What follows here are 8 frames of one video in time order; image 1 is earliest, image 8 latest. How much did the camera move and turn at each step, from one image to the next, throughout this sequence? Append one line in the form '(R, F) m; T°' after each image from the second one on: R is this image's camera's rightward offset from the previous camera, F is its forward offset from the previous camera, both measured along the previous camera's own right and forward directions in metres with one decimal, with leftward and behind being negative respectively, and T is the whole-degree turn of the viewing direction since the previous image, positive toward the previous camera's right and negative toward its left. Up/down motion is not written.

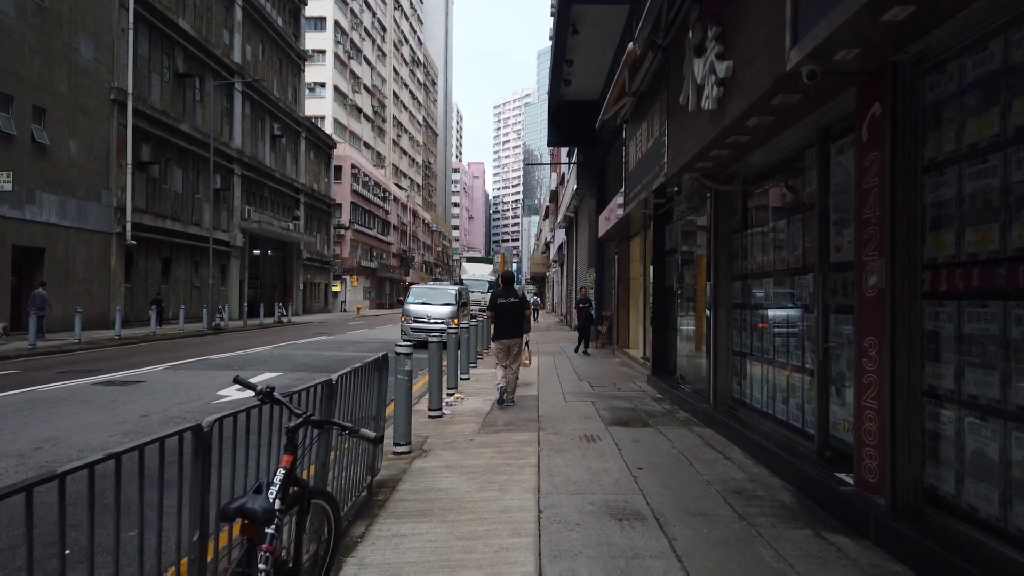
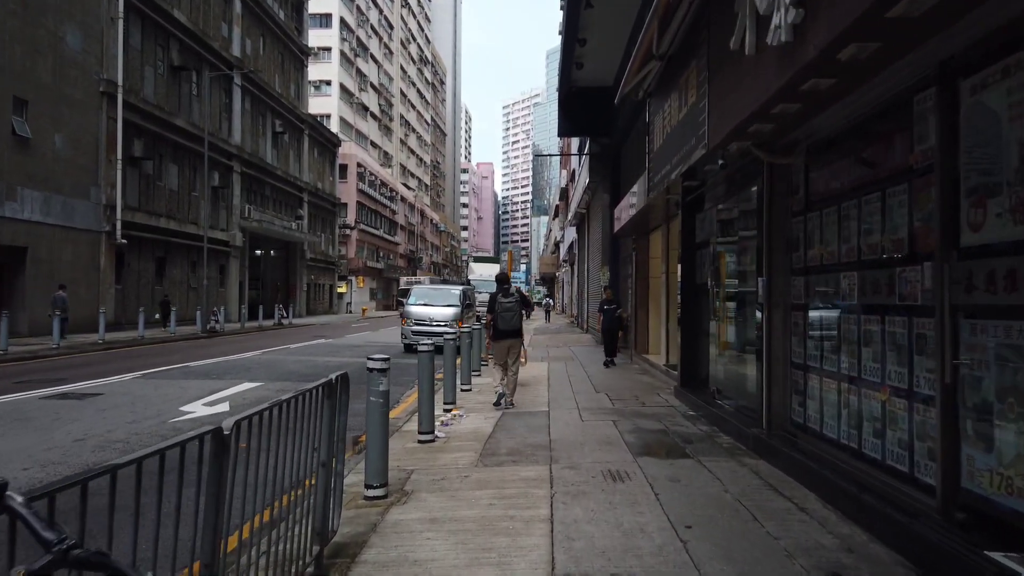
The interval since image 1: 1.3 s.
(0.0, +1.5) m; -1°
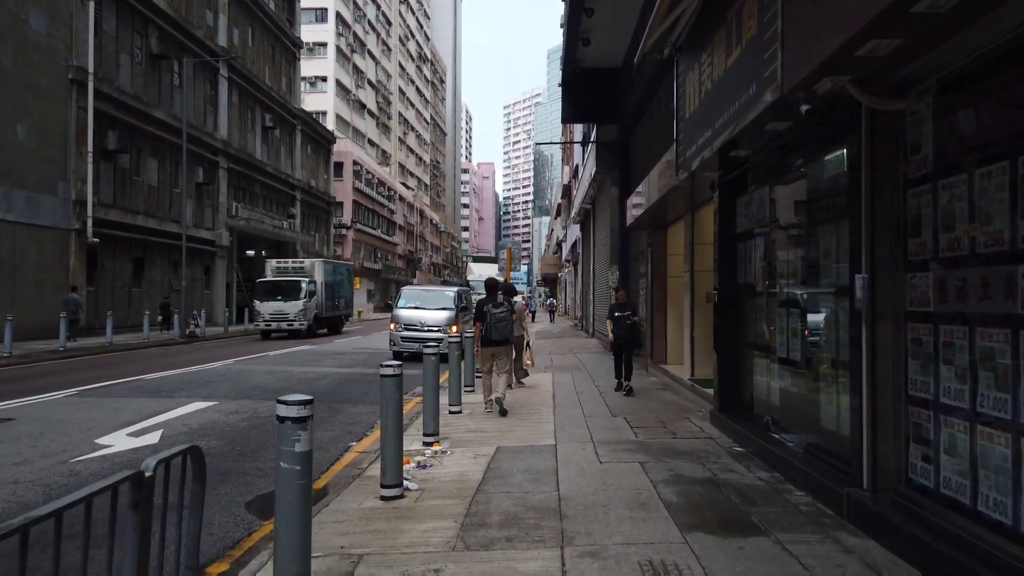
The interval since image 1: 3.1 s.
(0.0, +2.0) m; 0°
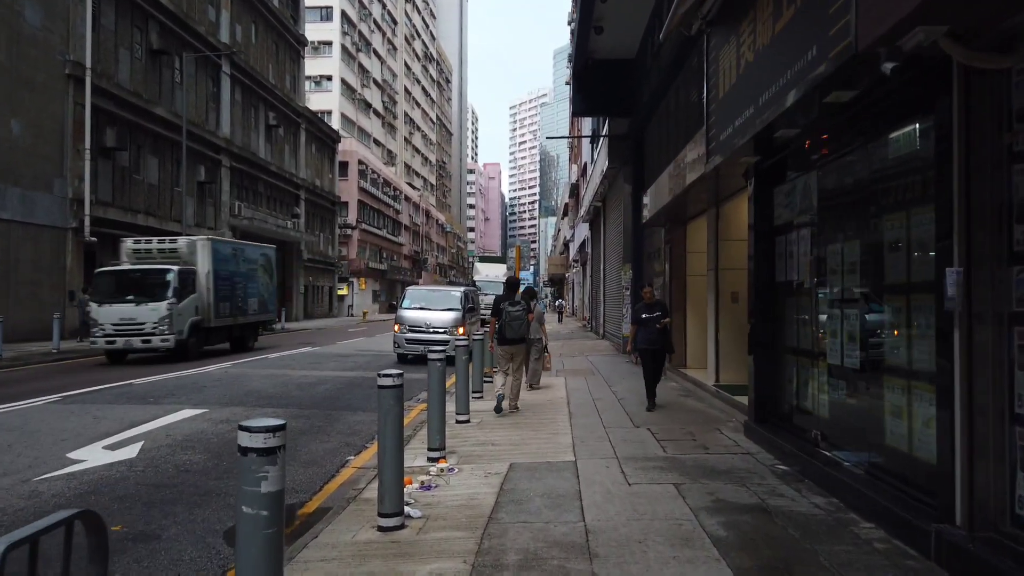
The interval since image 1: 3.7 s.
(-0.1, +0.8) m; 0°
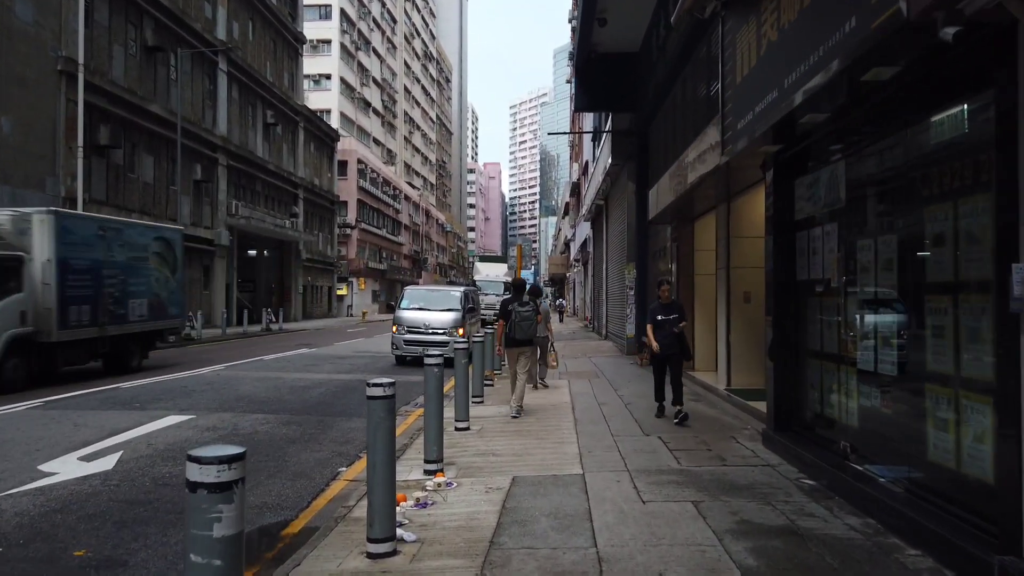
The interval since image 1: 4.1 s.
(0.0, +0.5) m; 0°
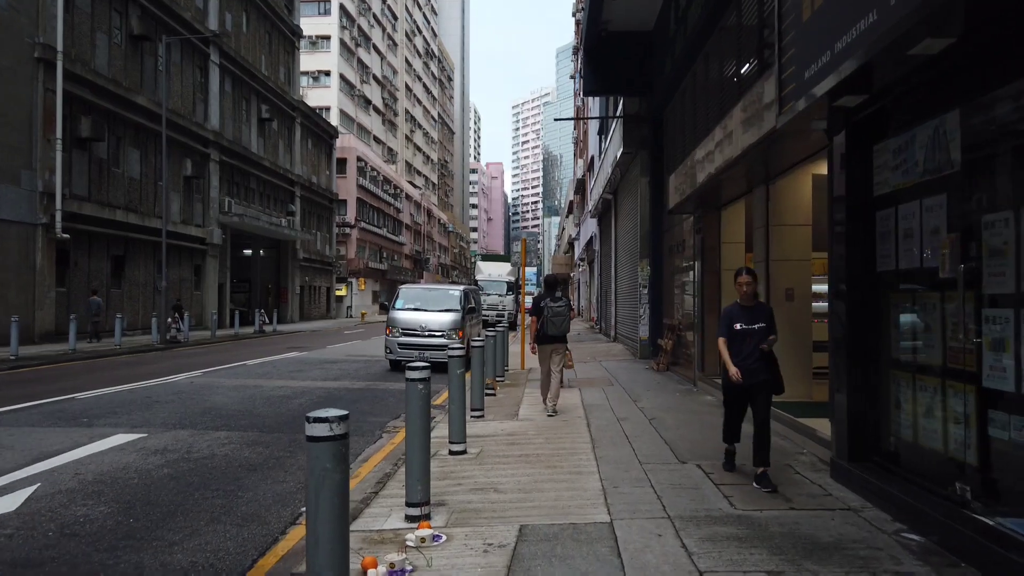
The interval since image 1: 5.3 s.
(0.0, +1.4) m; 0°
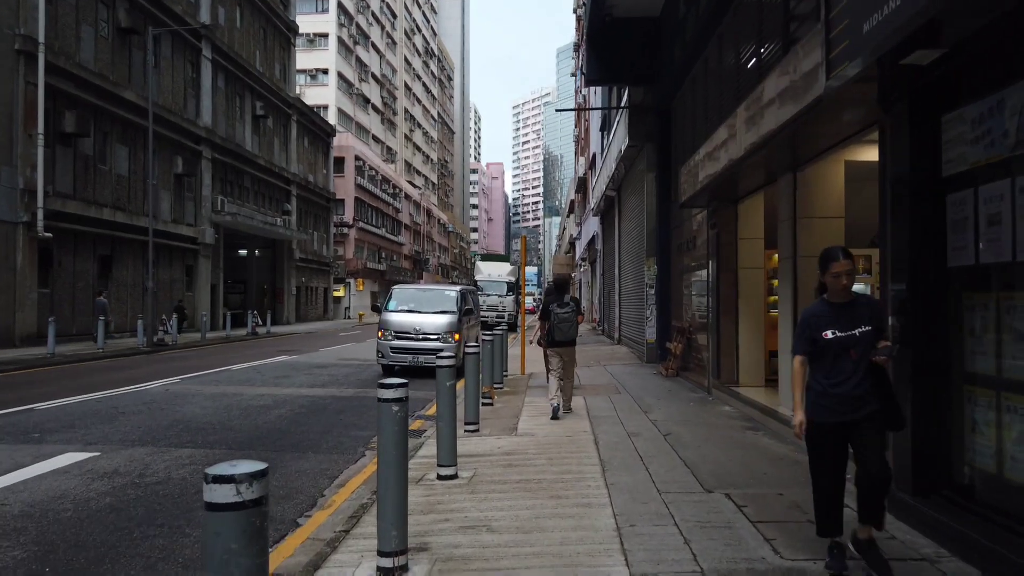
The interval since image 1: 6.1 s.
(0.0, +0.9) m; 0°
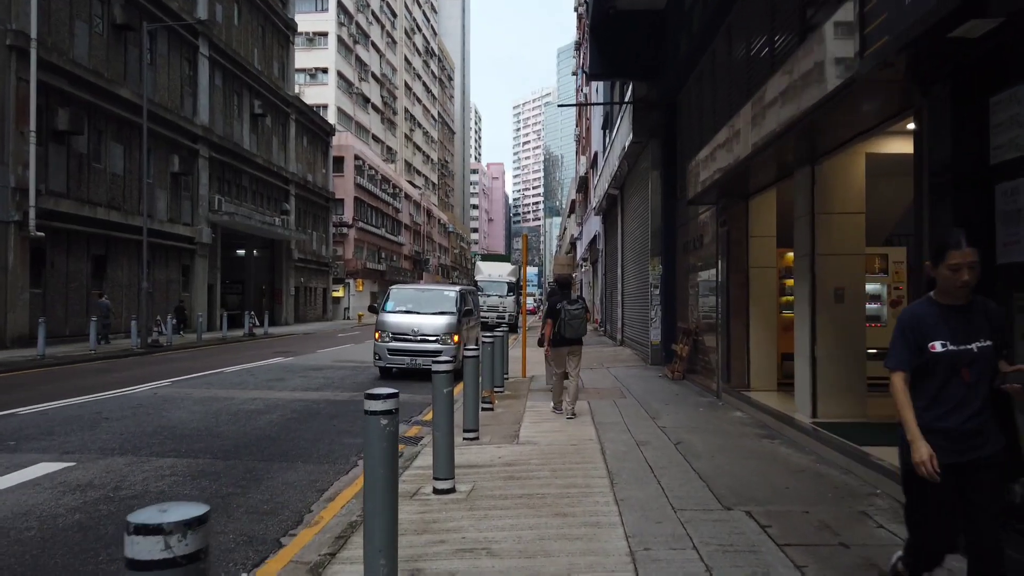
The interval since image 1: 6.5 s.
(0.0, +0.4) m; 0°
